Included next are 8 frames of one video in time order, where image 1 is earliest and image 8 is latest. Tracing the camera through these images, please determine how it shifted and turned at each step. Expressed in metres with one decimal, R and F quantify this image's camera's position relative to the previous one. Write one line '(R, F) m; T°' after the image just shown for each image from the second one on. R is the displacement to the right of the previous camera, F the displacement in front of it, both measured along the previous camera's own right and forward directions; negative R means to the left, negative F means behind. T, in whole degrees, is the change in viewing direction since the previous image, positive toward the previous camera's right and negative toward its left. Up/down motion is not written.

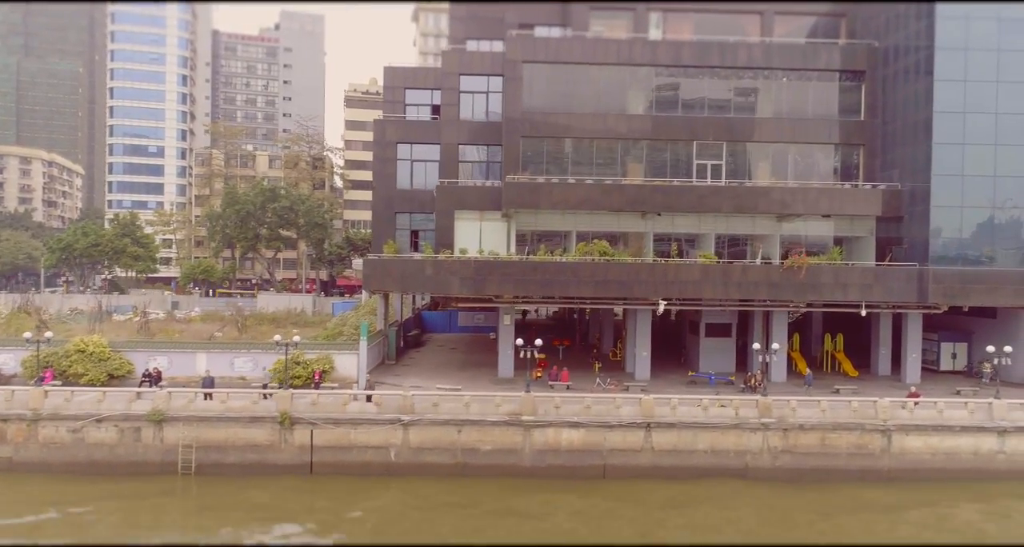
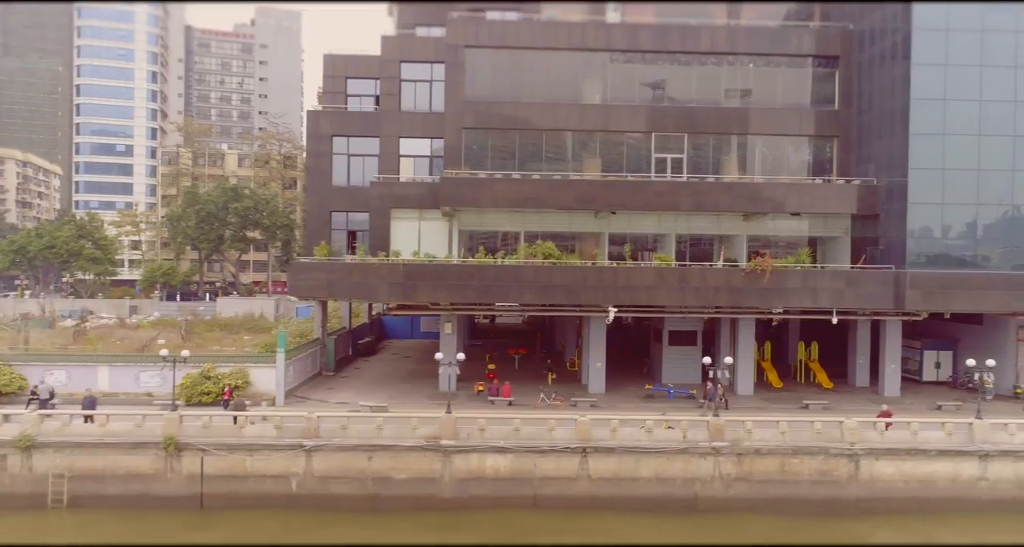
(+2.2, +2.6) m; 0°
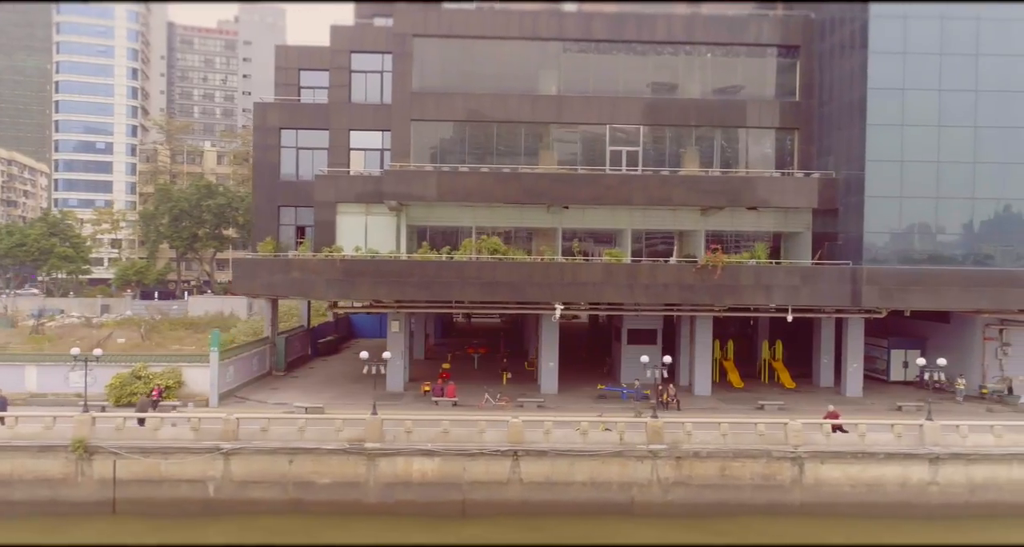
(+1.8, +0.9) m; 0°
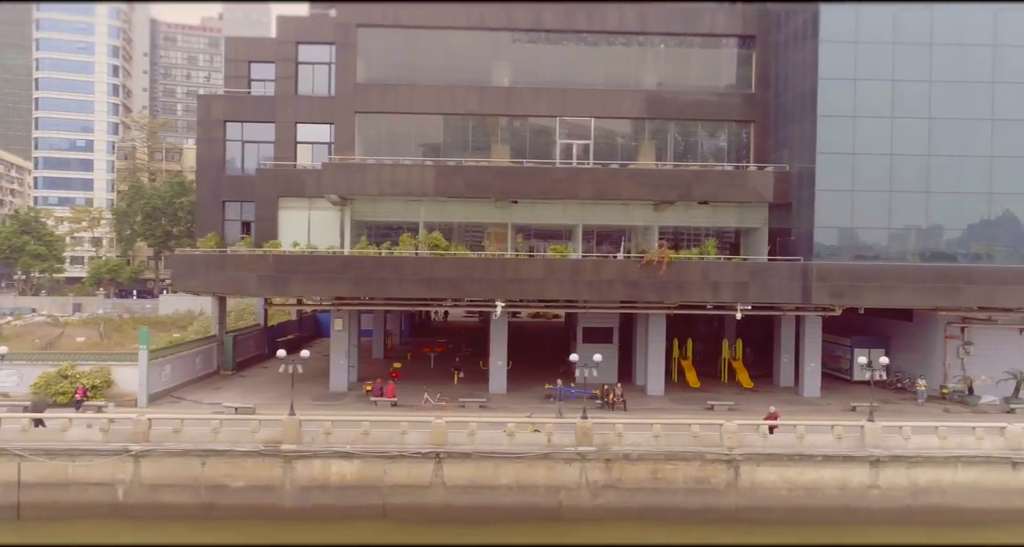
(+1.9, +0.7) m; 0°
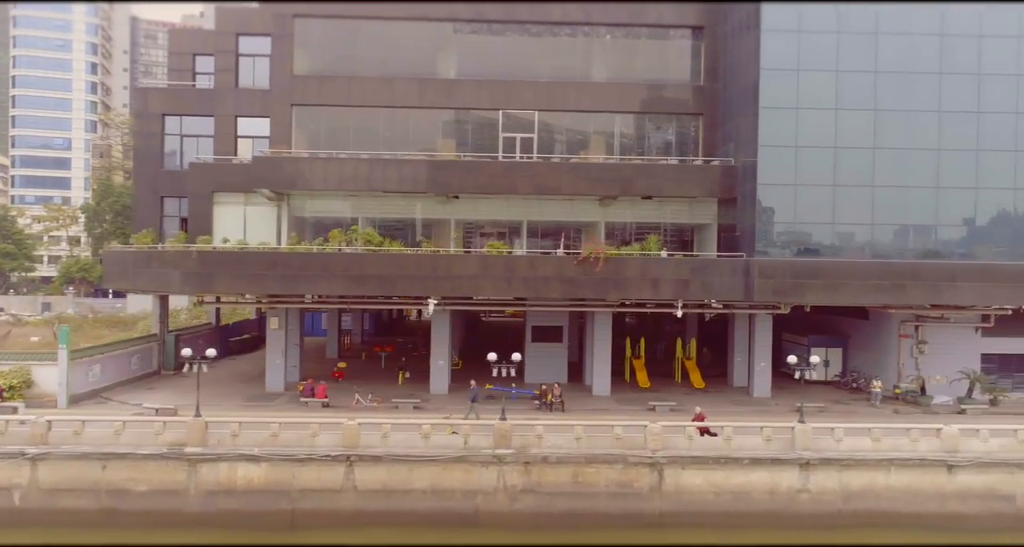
(+2.0, +0.7) m; 0°
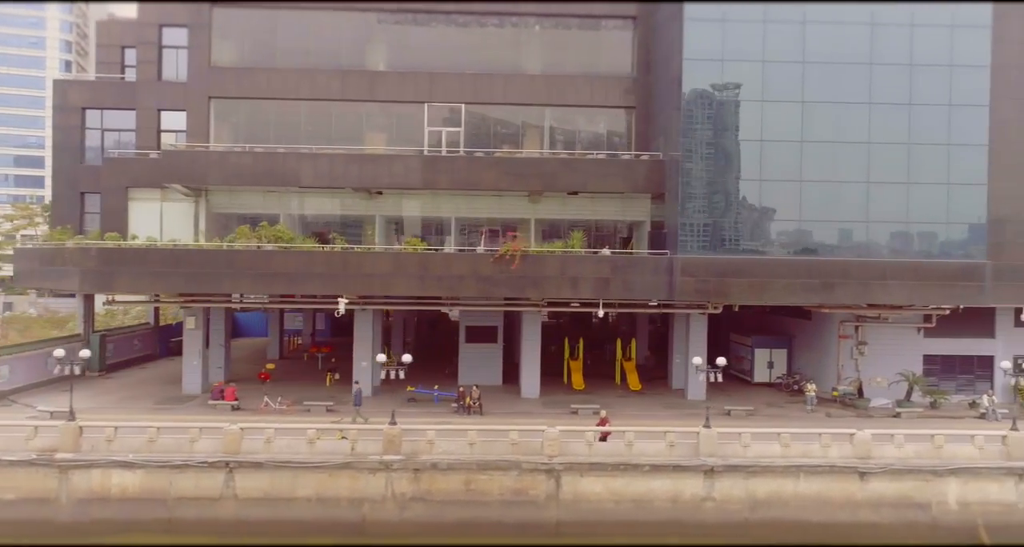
(+2.5, +0.8) m; 0°
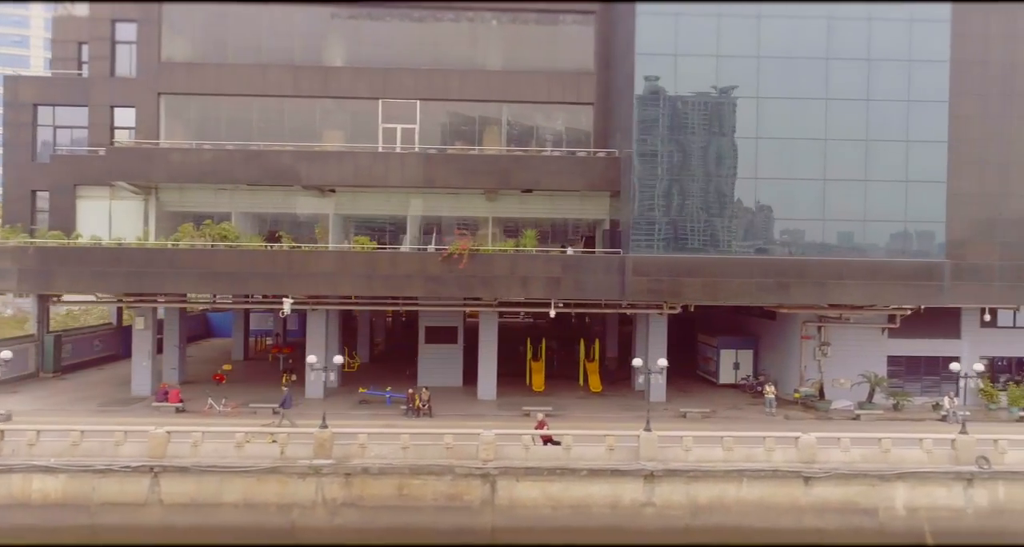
(+1.5, +0.5) m; 0°
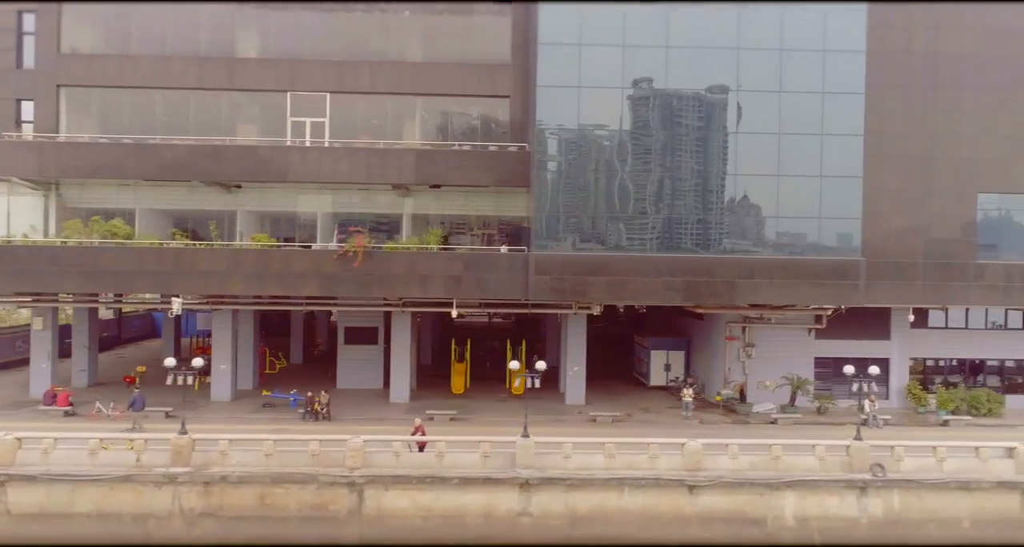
(+2.8, +0.8) m; 0°
